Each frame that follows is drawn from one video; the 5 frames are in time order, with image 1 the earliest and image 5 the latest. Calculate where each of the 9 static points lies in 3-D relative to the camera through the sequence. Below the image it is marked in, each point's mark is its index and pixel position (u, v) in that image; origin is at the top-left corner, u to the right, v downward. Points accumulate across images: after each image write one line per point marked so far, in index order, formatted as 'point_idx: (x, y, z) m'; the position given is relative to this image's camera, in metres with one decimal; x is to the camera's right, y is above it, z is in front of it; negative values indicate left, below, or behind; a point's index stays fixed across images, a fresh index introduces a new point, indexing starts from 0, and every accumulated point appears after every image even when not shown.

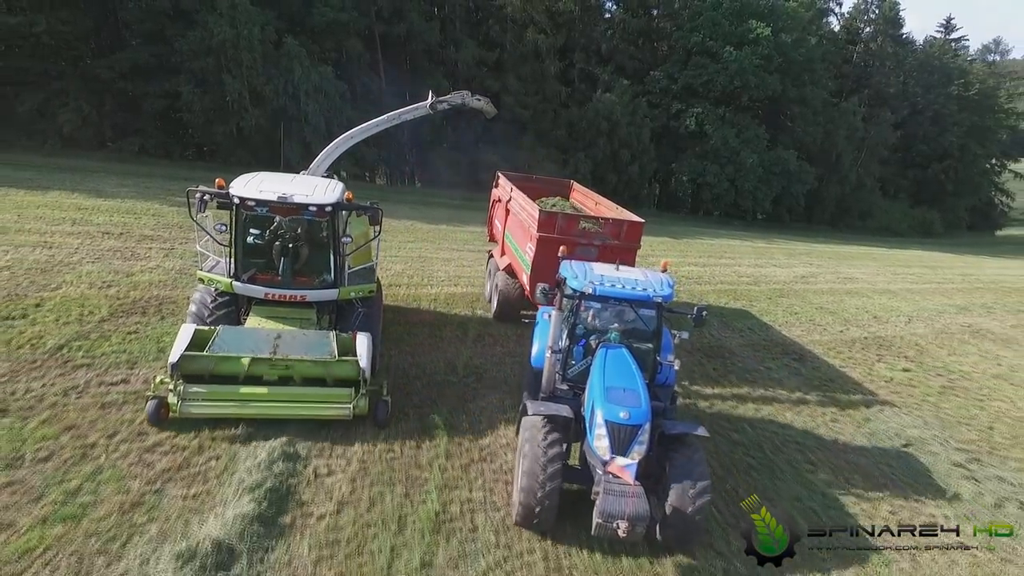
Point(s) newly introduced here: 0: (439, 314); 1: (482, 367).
0: (-1.1, -0.4, +9.1) m
1: (-0.4, -1.0, +7.8) m
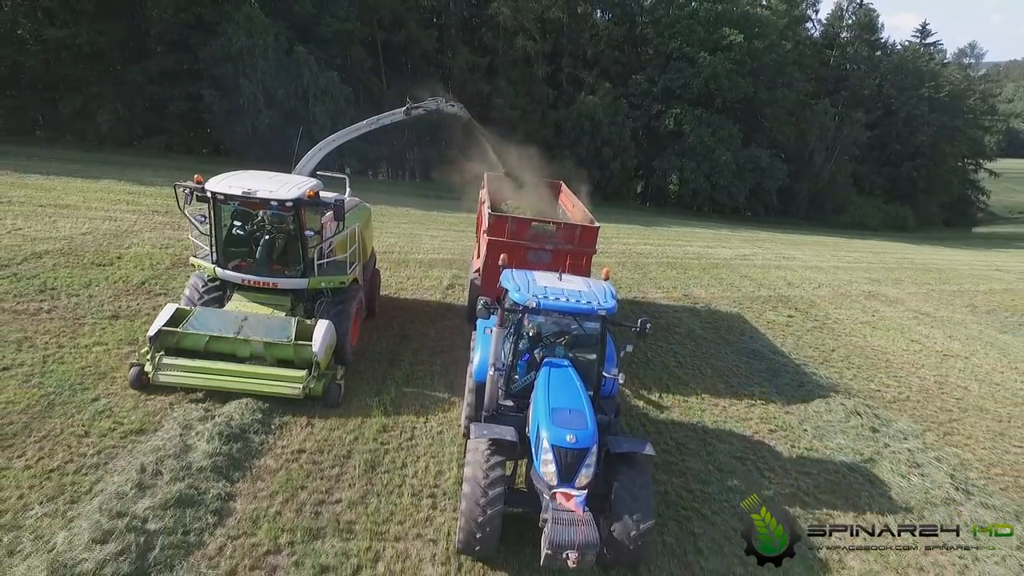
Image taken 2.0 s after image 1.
0: (-1.7, +0.3, +11.5) m
1: (-1.0, -0.3, +10.2) m
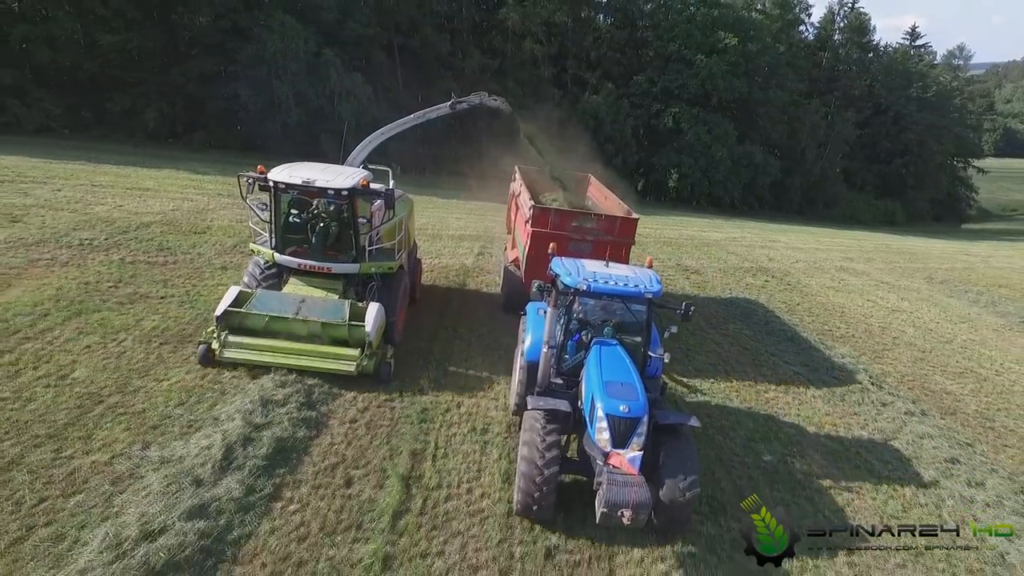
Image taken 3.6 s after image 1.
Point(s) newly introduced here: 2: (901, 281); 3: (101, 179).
0: (-1.3, +1.0, +13.6) m
1: (-0.6, +0.4, +12.3) m
2: (+9.9, +0.2, +15.1) m
3: (-10.2, +2.7, +14.8) m
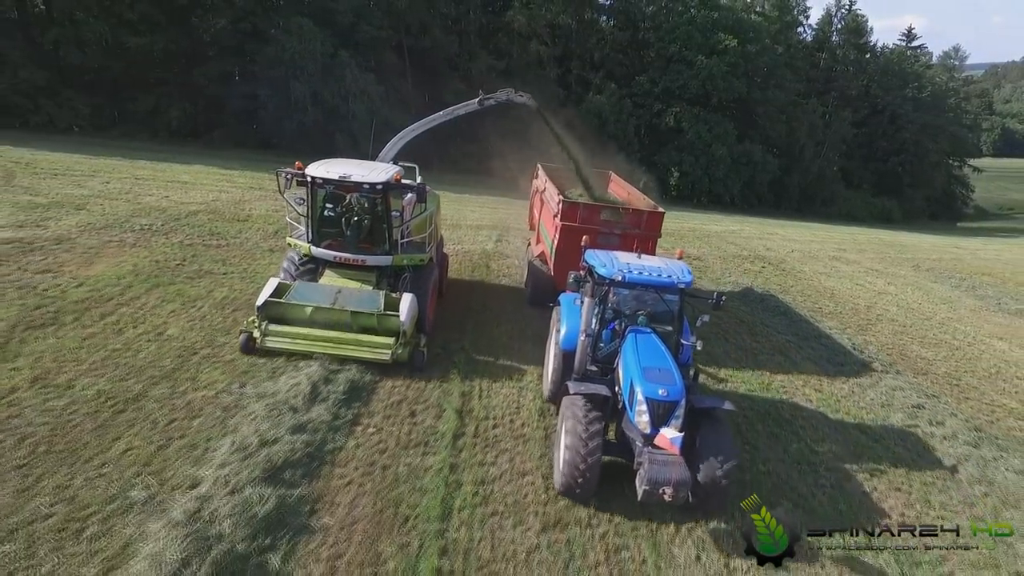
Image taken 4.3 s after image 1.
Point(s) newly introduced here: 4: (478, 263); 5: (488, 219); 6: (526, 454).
0: (-0.9, +1.3, +14.6) m
1: (-0.3, +0.8, +13.3) m
2: (+10.2, +0.5, +16.2) m
3: (-9.8, +3.1, +15.8) m
4: (-0.7, +0.5, +12.5) m
5: (-0.7, +1.9, +16.6) m
6: (+0.1, -1.5, +5.6) m
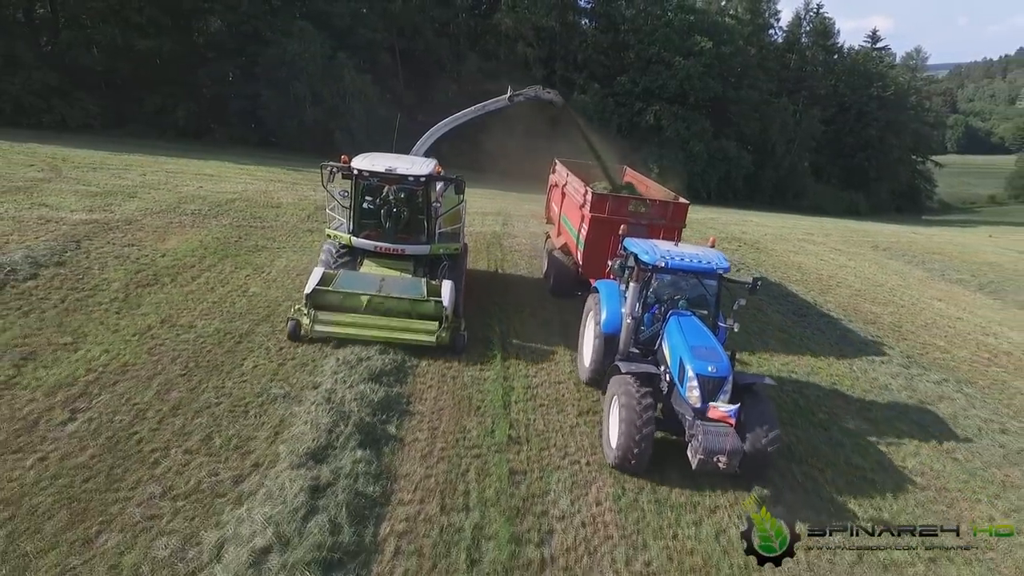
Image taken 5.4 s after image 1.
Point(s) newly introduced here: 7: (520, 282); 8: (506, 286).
0: (-0.8, +1.8, +16.1) m
1: (-0.1, +1.3, +14.8) m
2: (+10.3, +1.2, +18.1) m
3: (-9.8, +3.5, +17.0) m
4: (-0.5, +1.0, +14.0) m
5: (-0.7, +2.4, +18.1) m
6: (+0.6, -1.0, +7.1) m
7: (0.0, +0.3, +11.7) m
8: (-0.3, +0.2, +11.4) m
